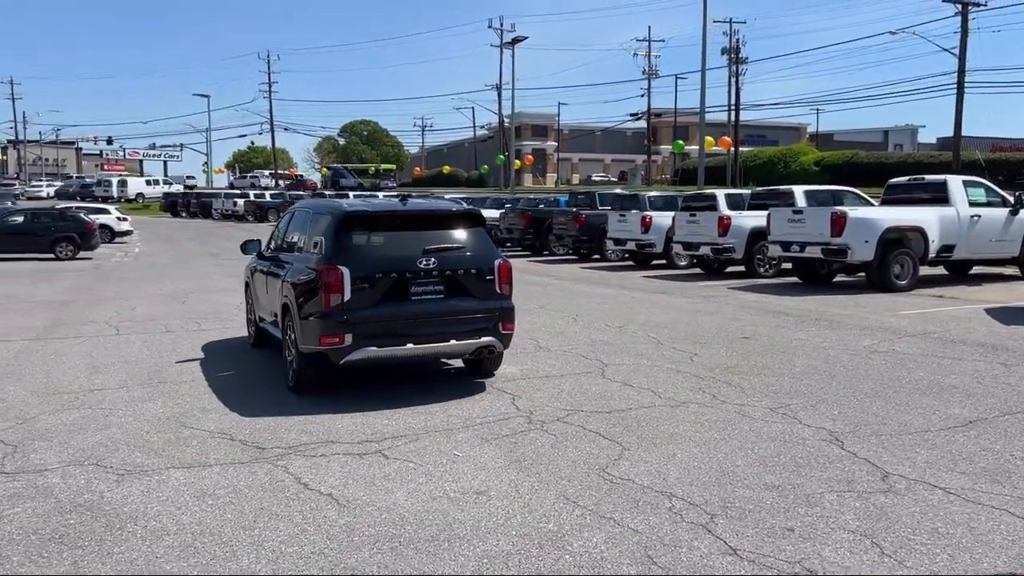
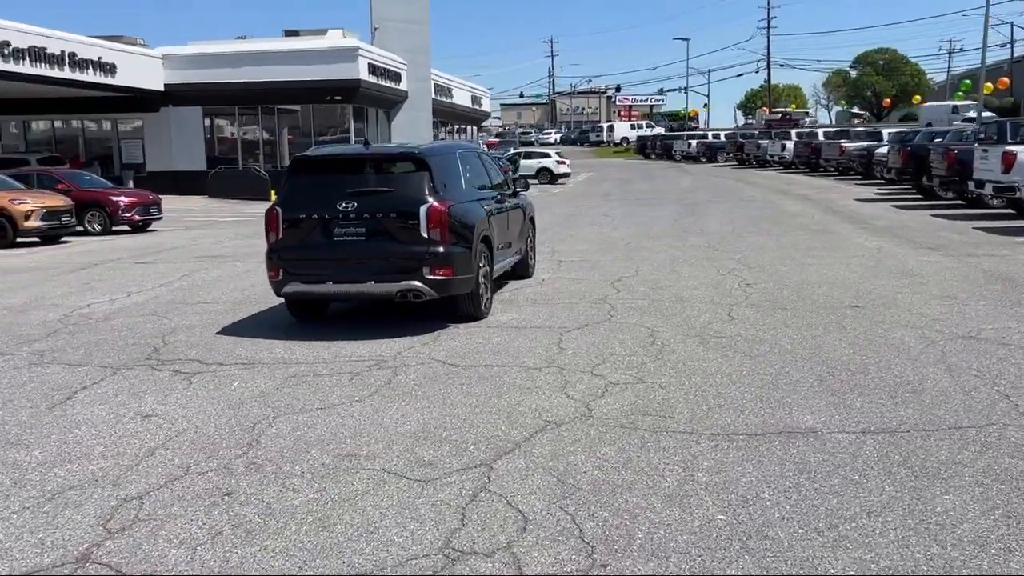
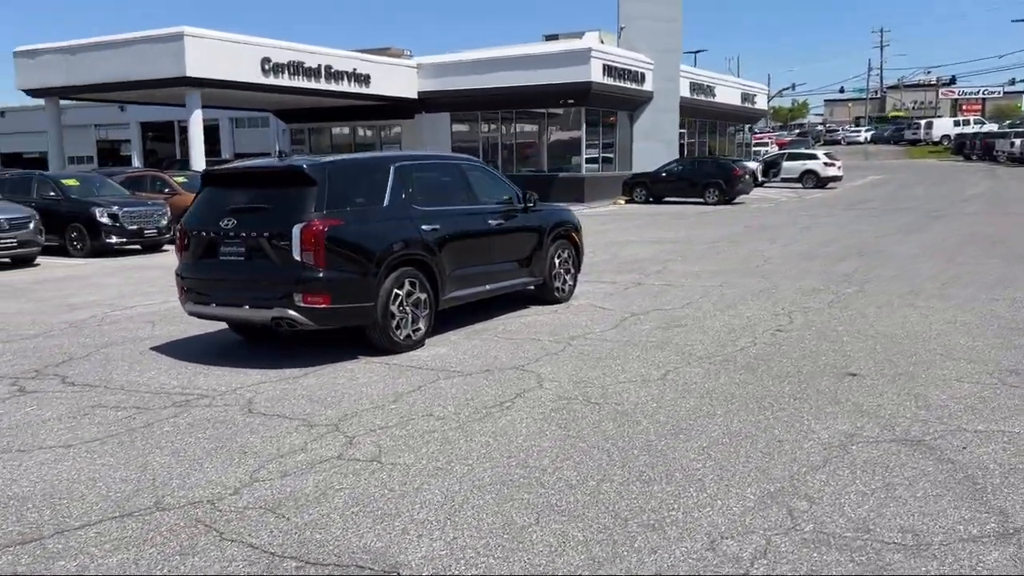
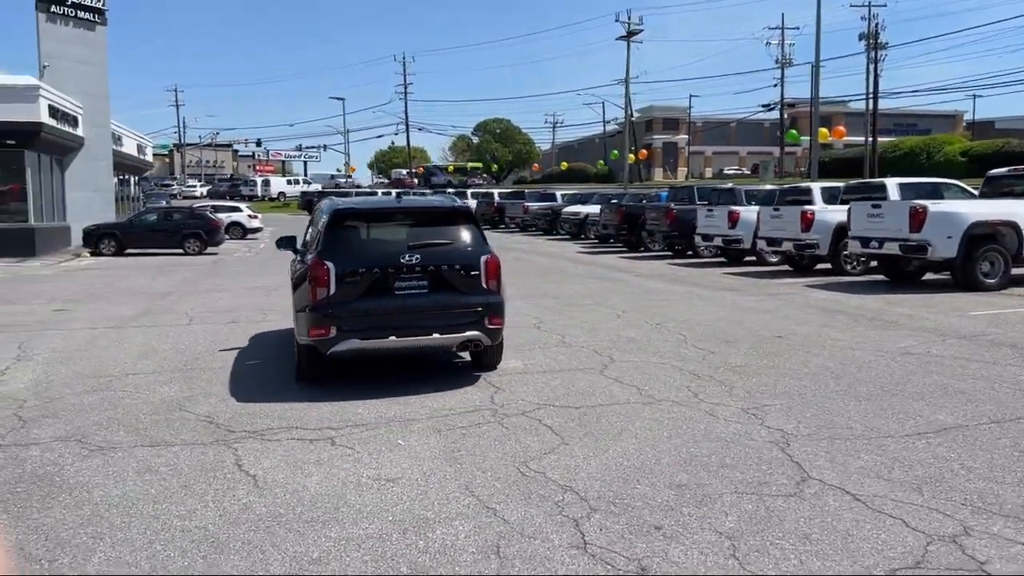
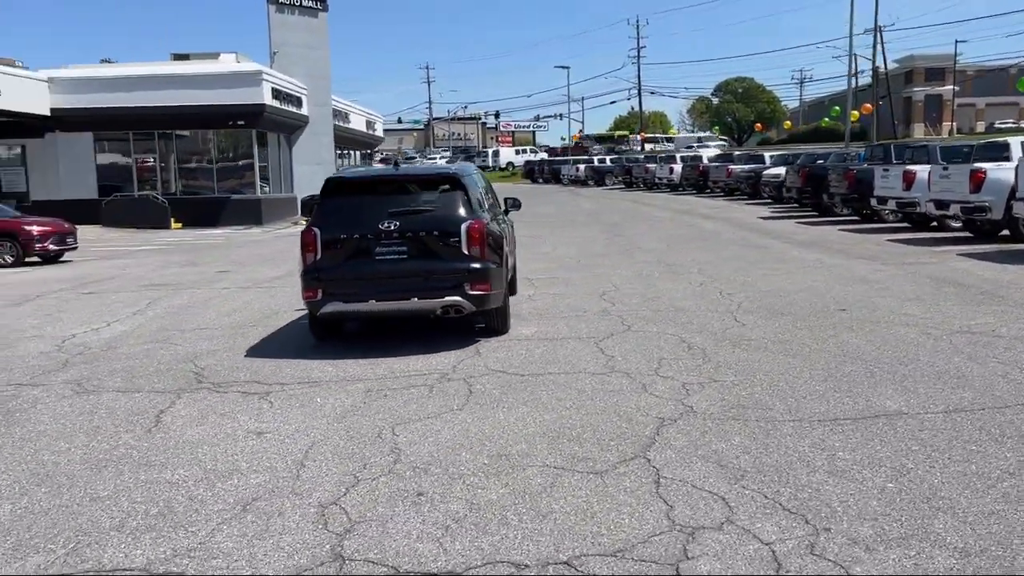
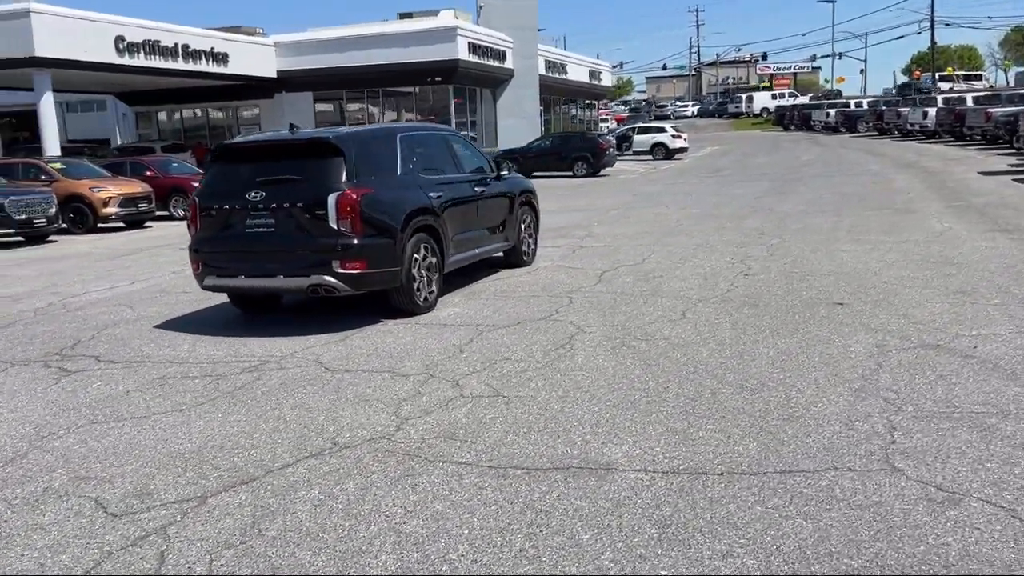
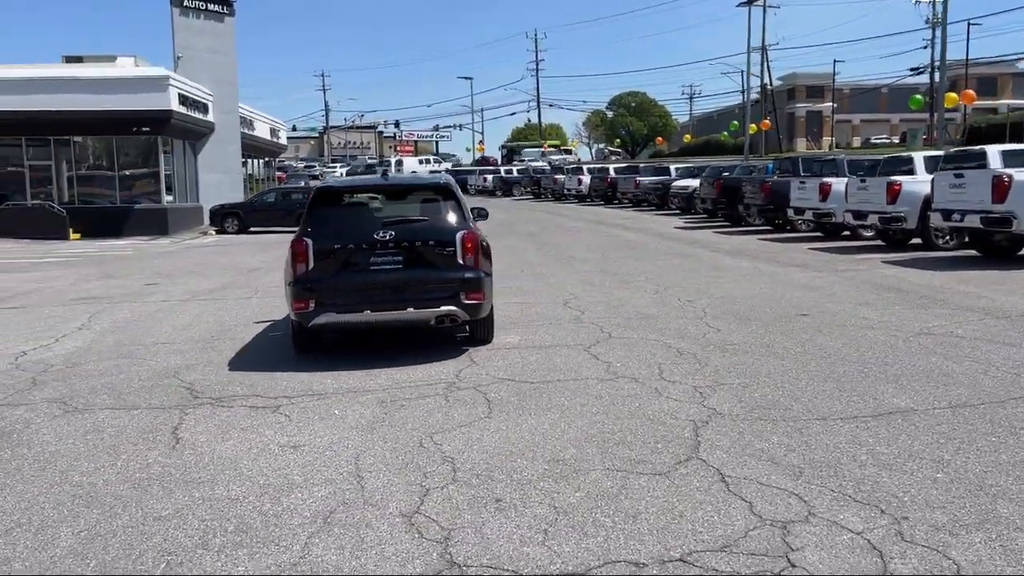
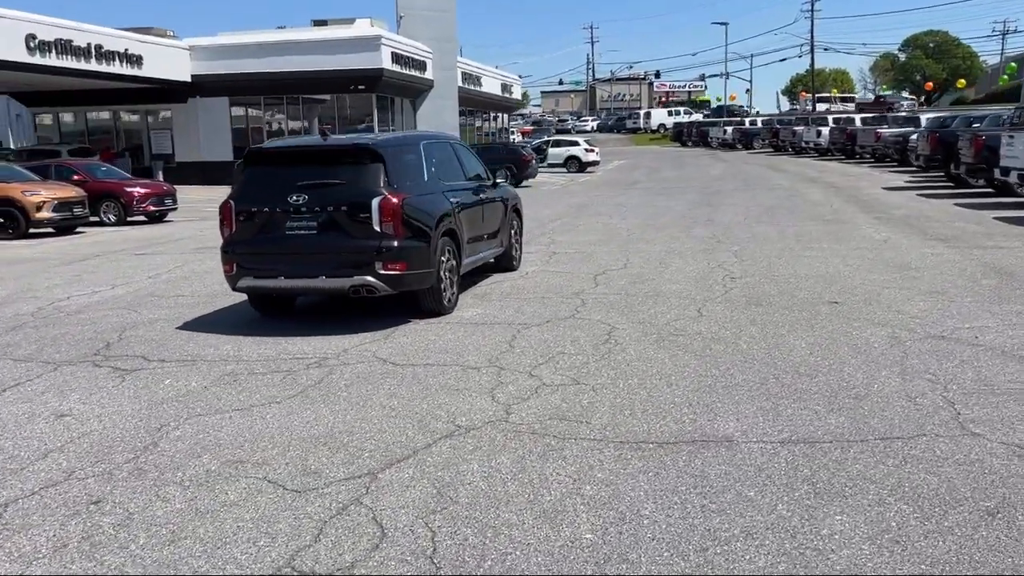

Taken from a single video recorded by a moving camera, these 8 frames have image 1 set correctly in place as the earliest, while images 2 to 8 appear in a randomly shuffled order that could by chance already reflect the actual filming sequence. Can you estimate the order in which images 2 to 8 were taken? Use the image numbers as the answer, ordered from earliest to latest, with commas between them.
4, 7, 5, 2, 8, 6, 3
